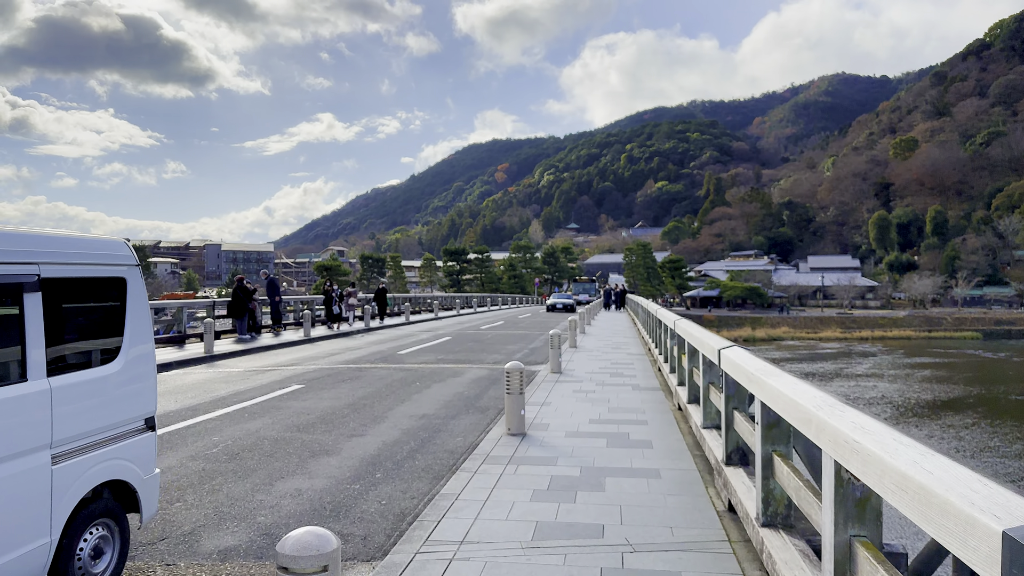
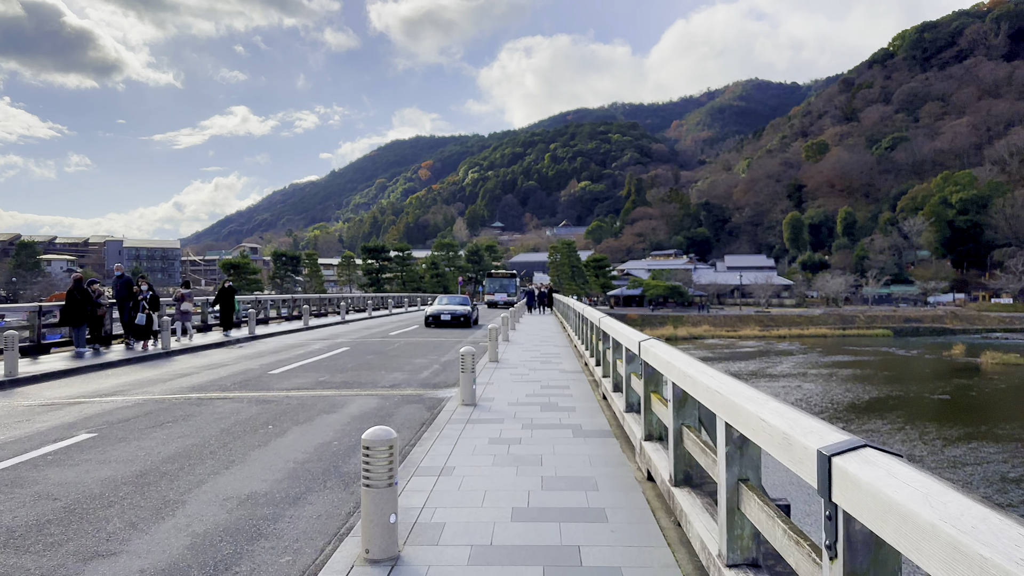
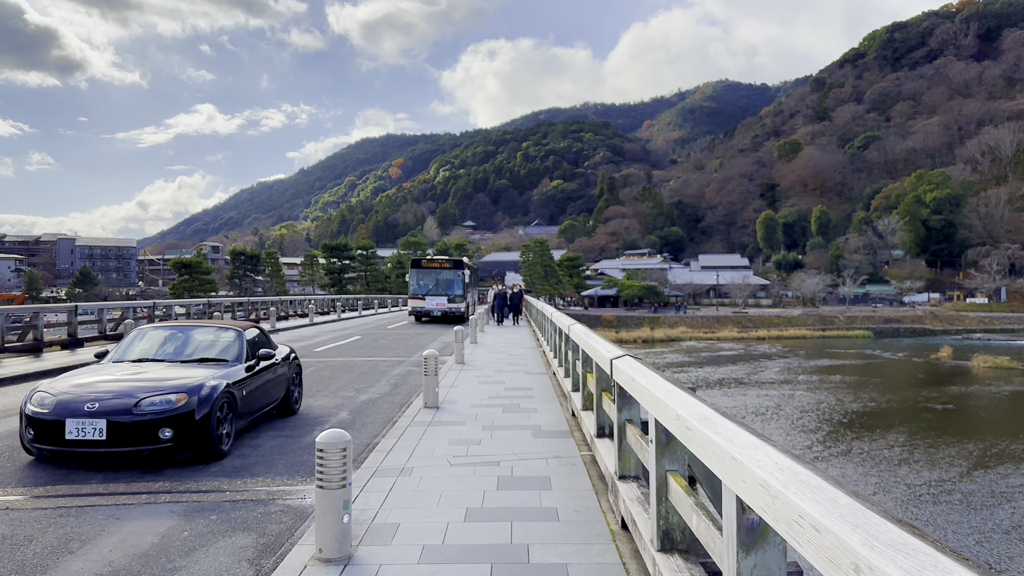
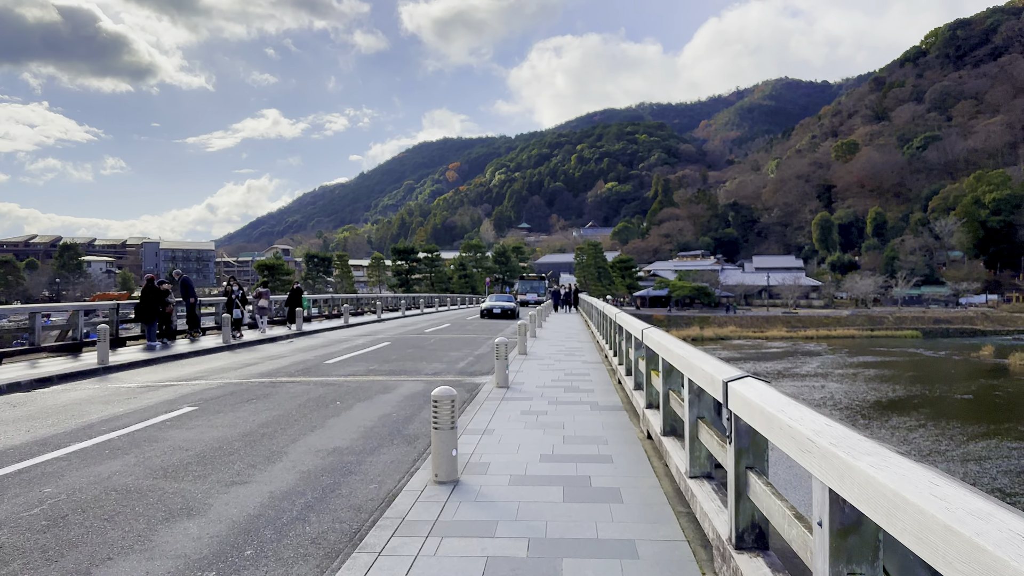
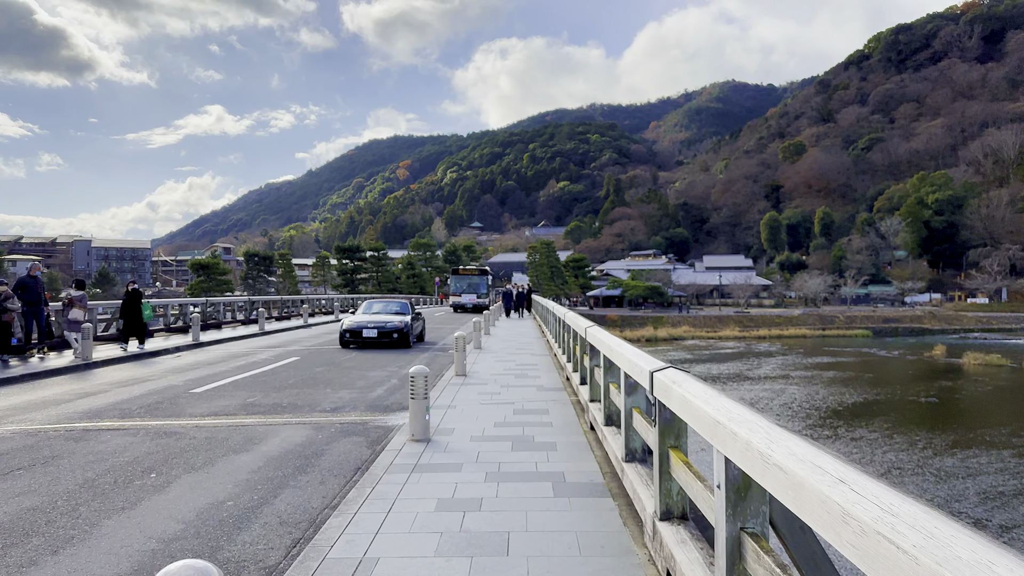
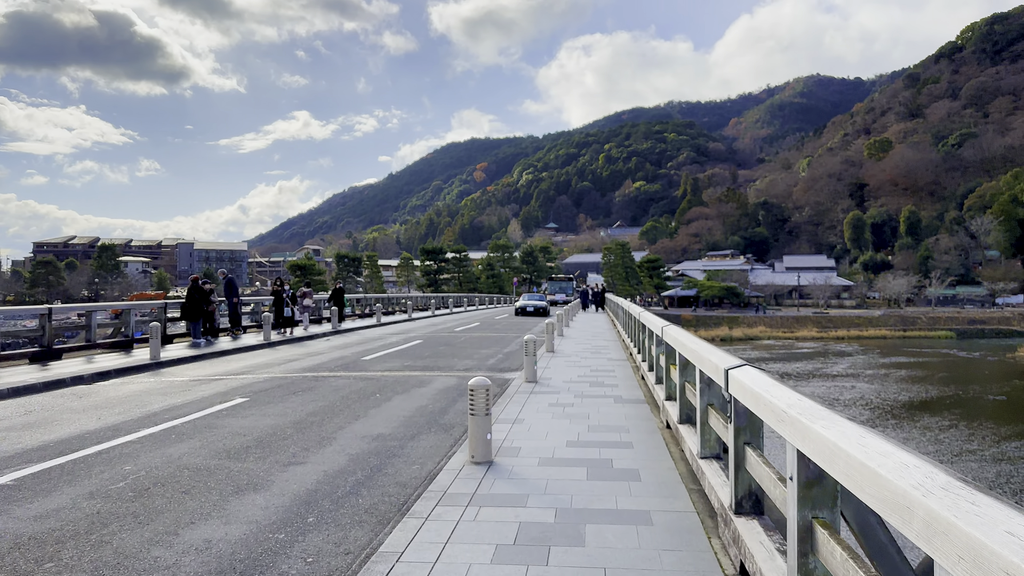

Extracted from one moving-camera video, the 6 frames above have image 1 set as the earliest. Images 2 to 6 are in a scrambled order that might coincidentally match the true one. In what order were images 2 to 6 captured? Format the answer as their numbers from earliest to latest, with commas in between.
6, 4, 2, 5, 3
